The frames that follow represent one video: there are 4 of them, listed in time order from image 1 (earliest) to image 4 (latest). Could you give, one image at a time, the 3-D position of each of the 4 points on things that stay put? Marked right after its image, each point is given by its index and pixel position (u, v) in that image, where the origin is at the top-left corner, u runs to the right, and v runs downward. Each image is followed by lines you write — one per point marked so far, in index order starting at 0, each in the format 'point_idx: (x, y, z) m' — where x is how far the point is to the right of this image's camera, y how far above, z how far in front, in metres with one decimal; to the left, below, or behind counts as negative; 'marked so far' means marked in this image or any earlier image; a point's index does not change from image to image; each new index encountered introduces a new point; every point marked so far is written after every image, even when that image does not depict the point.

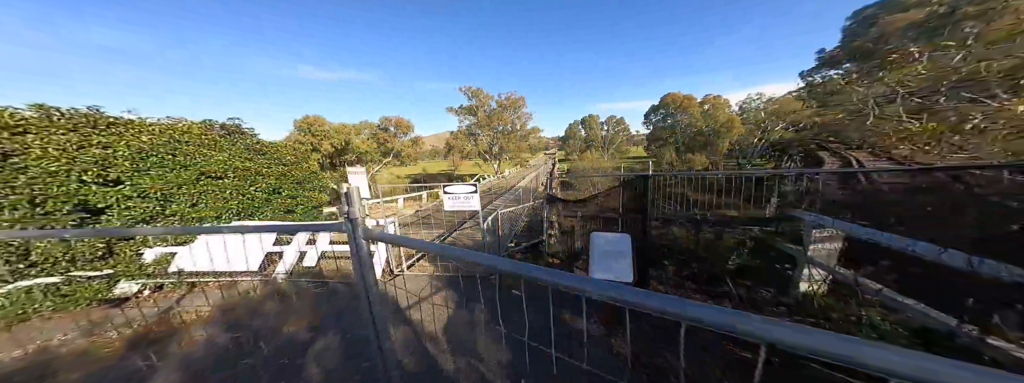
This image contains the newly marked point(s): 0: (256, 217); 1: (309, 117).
0: (-5.0, -0.5, +5.3) m
1: (-12.4, +4.4, +15.4) m
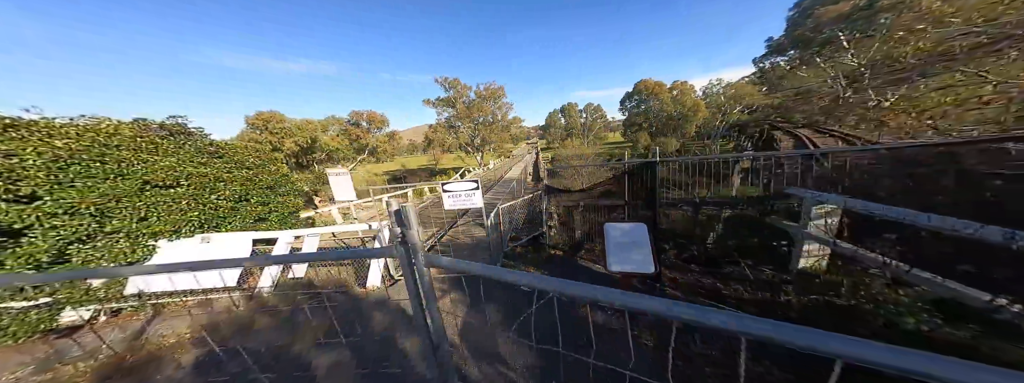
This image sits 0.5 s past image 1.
0: (-5.0, -0.6, +4.7) m
1: (-13.3, +4.2, +14.2) m
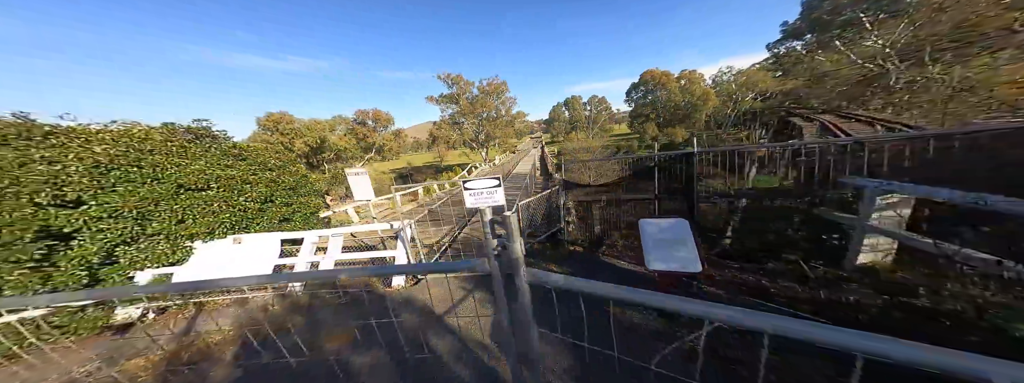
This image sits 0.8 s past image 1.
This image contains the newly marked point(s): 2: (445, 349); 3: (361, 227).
0: (-4.7, -0.7, +4.8) m
1: (-12.9, +4.1, +14.3) m
2: (-0.6, -1.5, +2.5) m
3: (-2.5, -0.6, +4.3) m
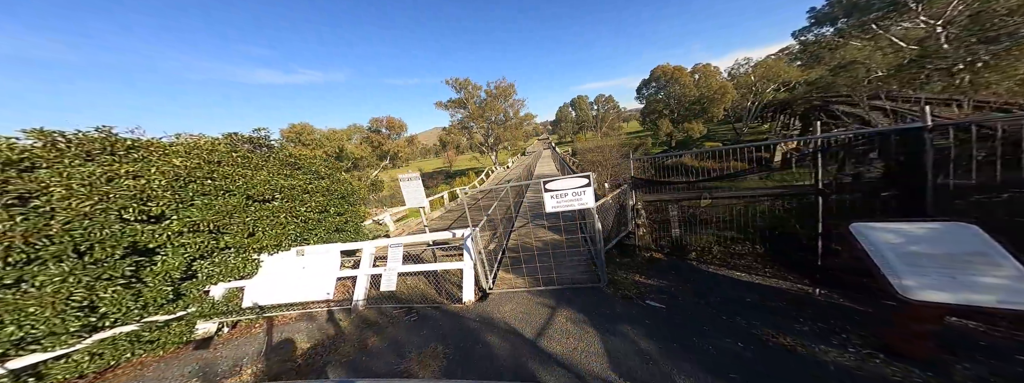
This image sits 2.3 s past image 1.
0: (-3.6, -0.9, +4.6) m
1: (-11.7, +3.6, +14.5) m
2: (+0.4, -1.5, +2.2) m
3: (-1.5, -0.7, +4.1) m
